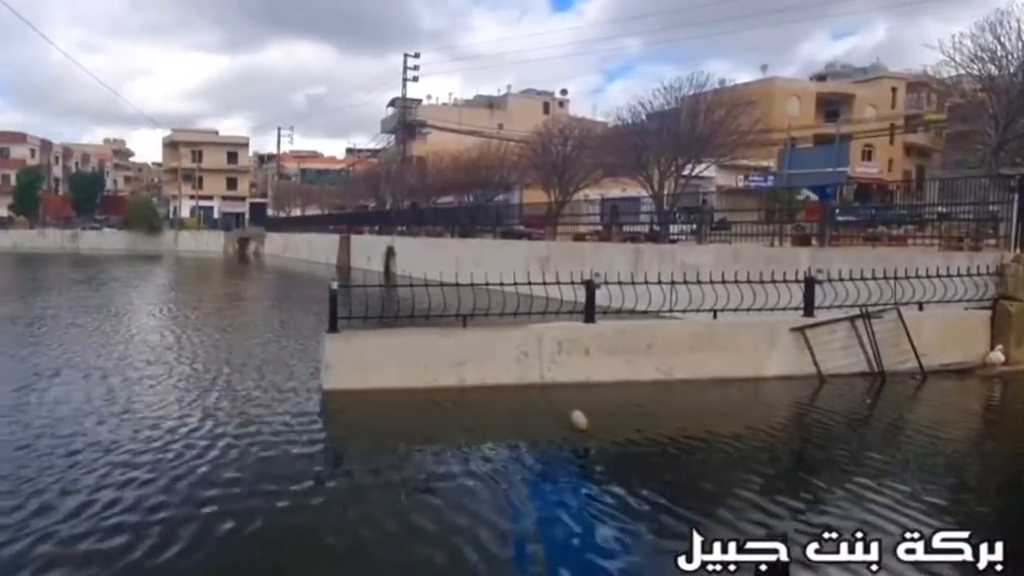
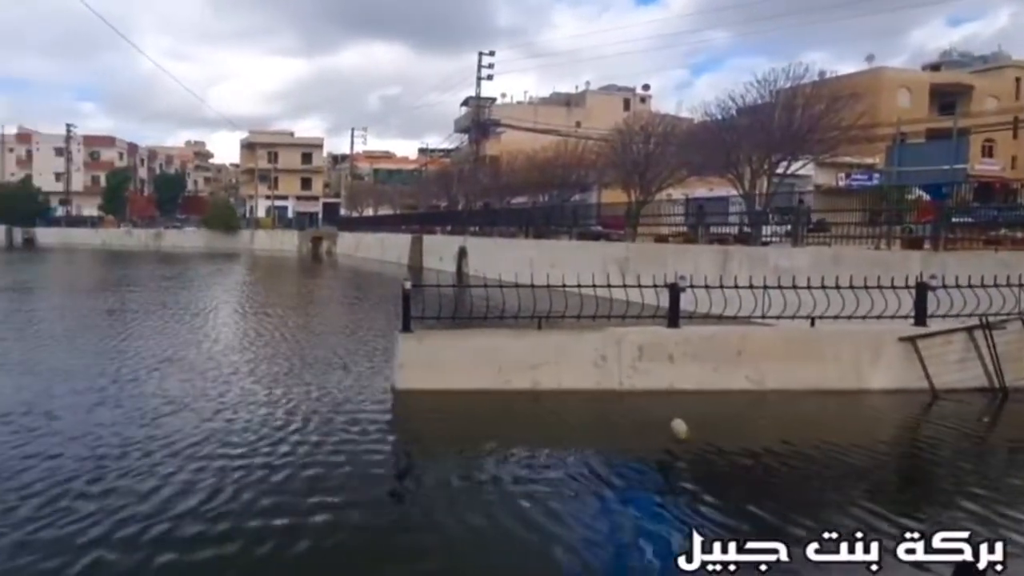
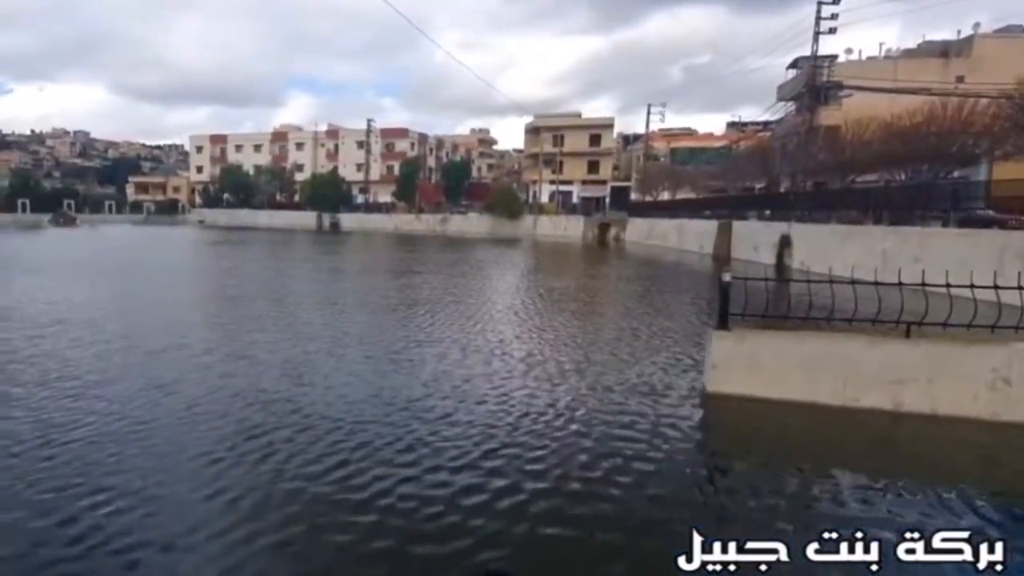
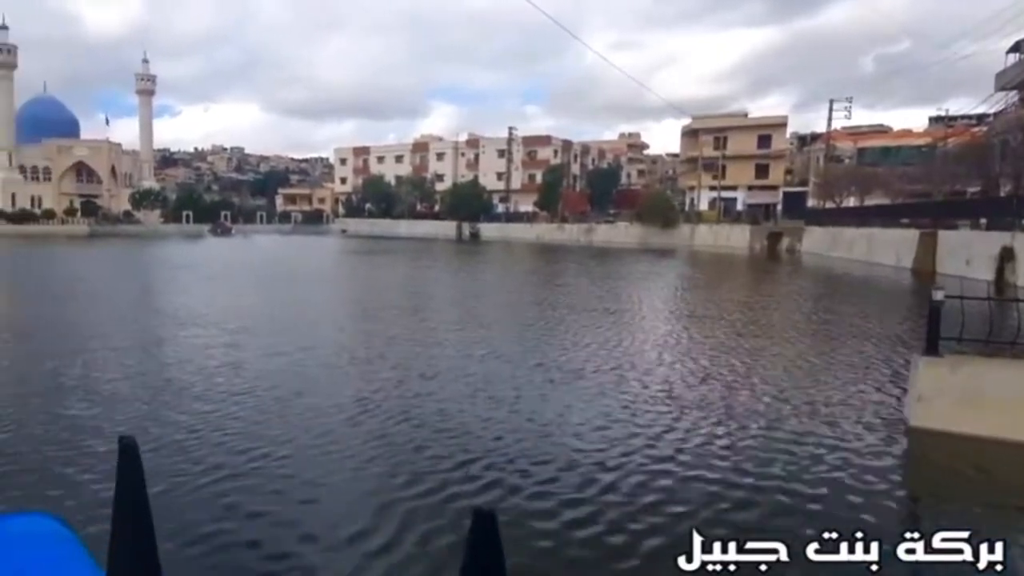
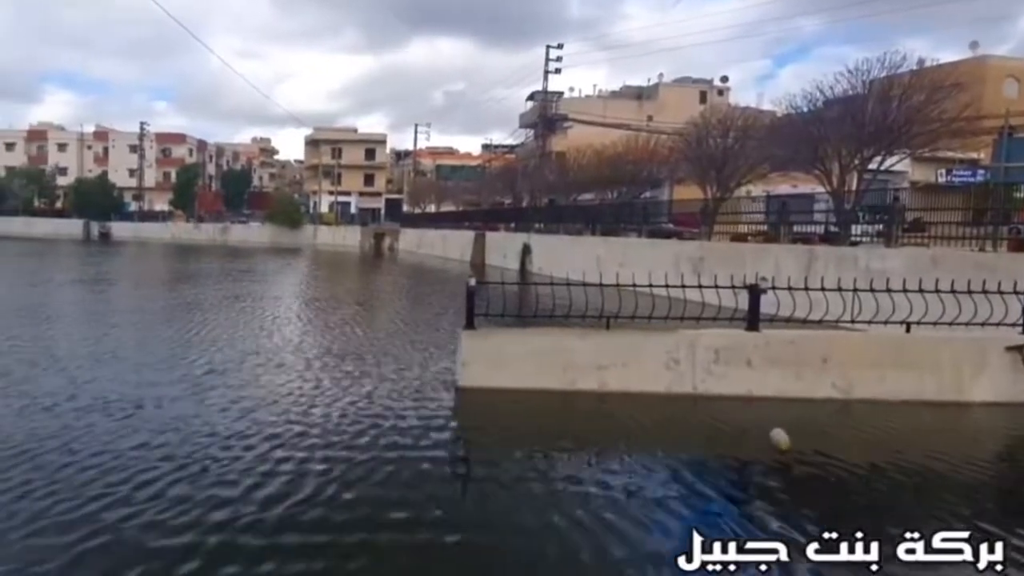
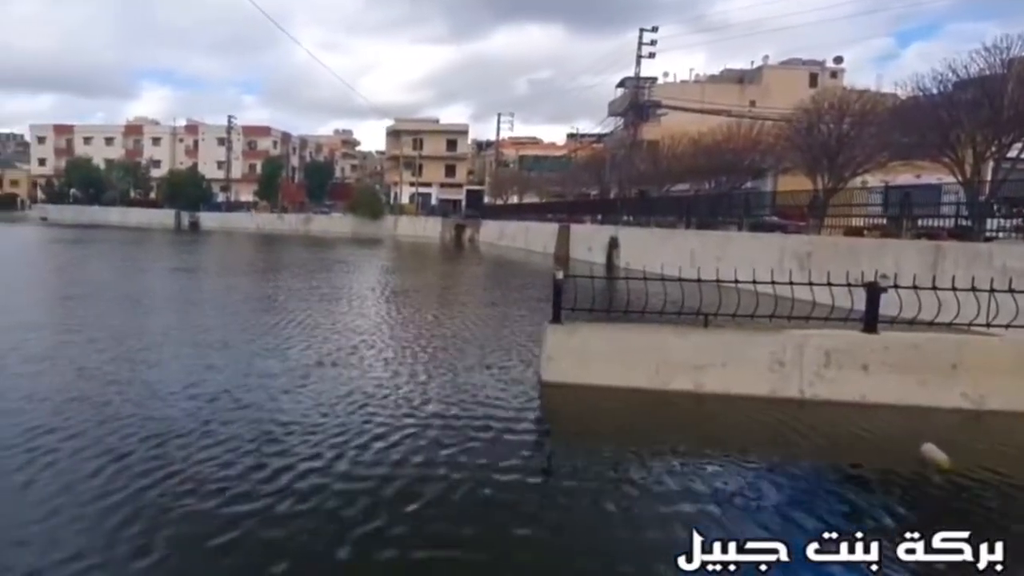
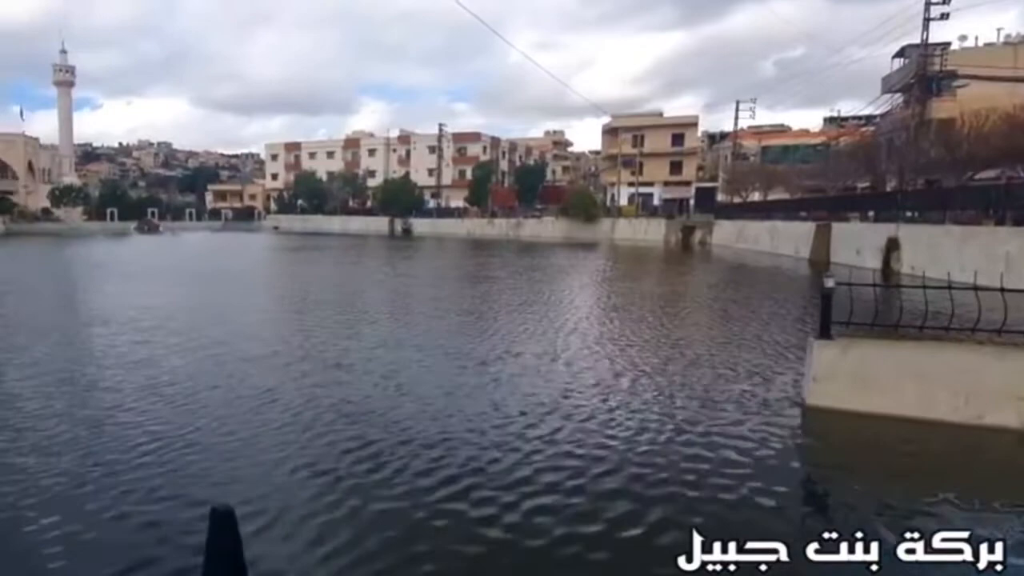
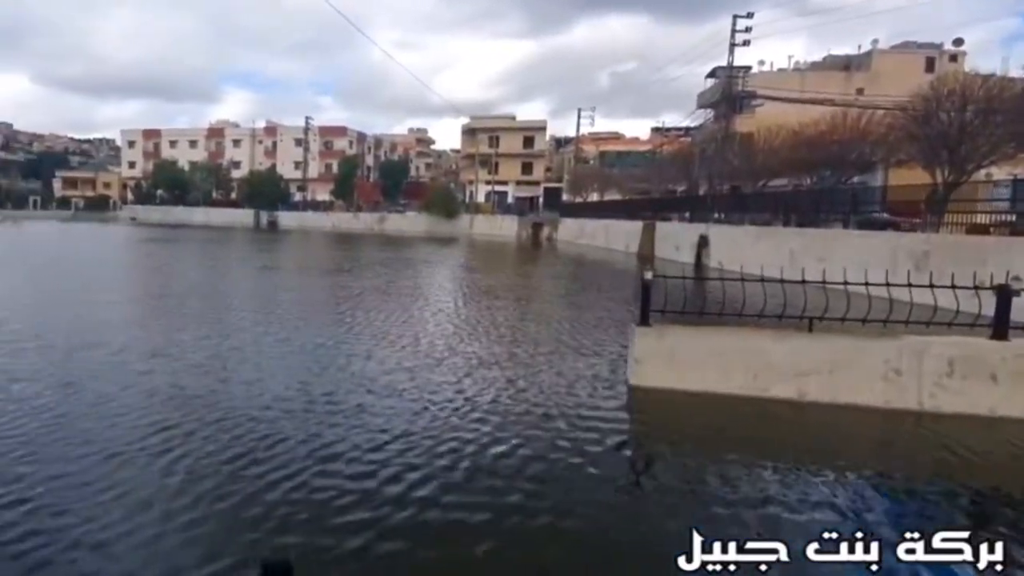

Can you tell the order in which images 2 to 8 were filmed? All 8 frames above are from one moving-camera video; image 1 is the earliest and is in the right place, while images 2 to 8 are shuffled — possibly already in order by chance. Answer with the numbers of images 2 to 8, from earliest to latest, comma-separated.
2, 5, 6, 8, 3, 7, 4
